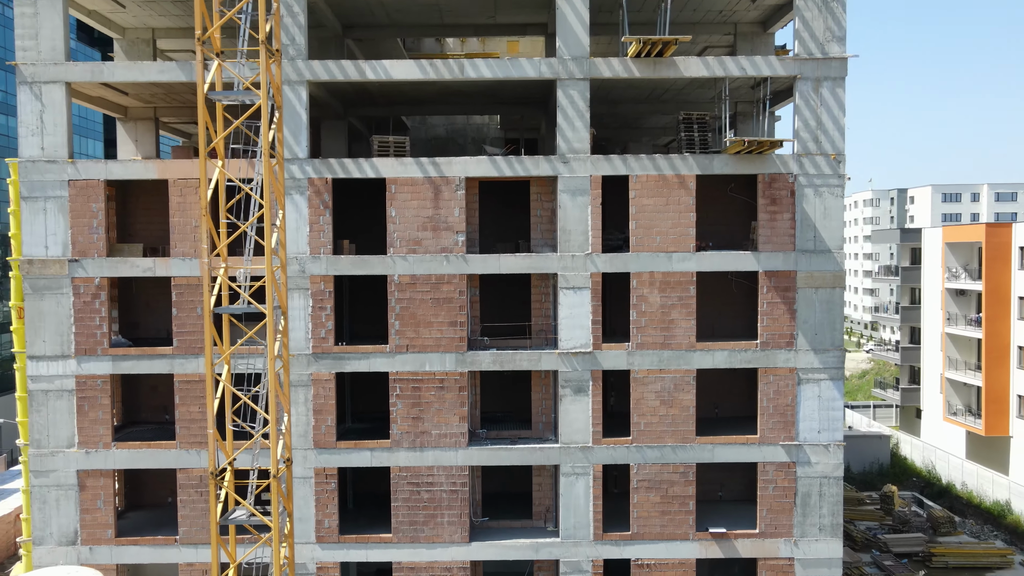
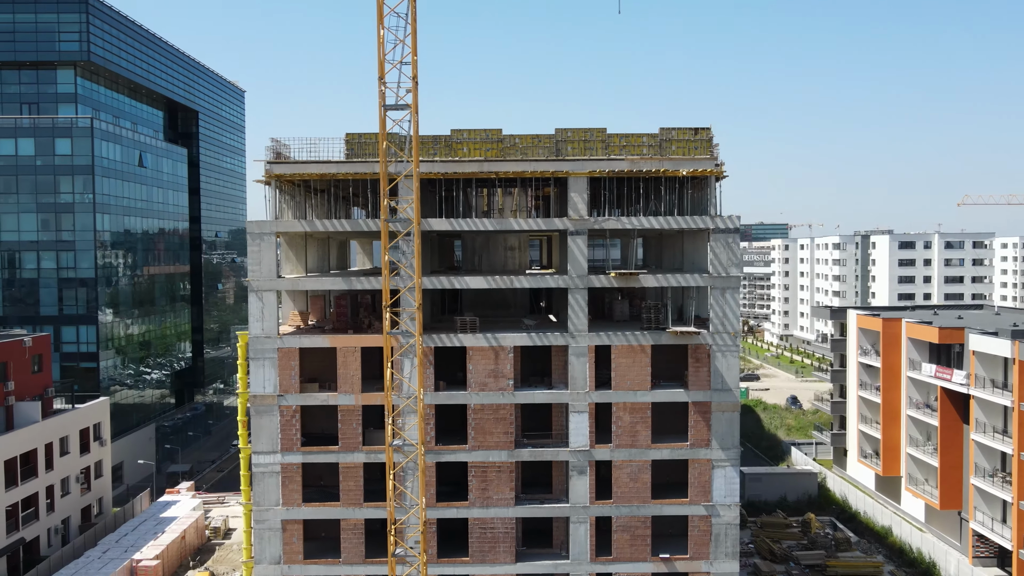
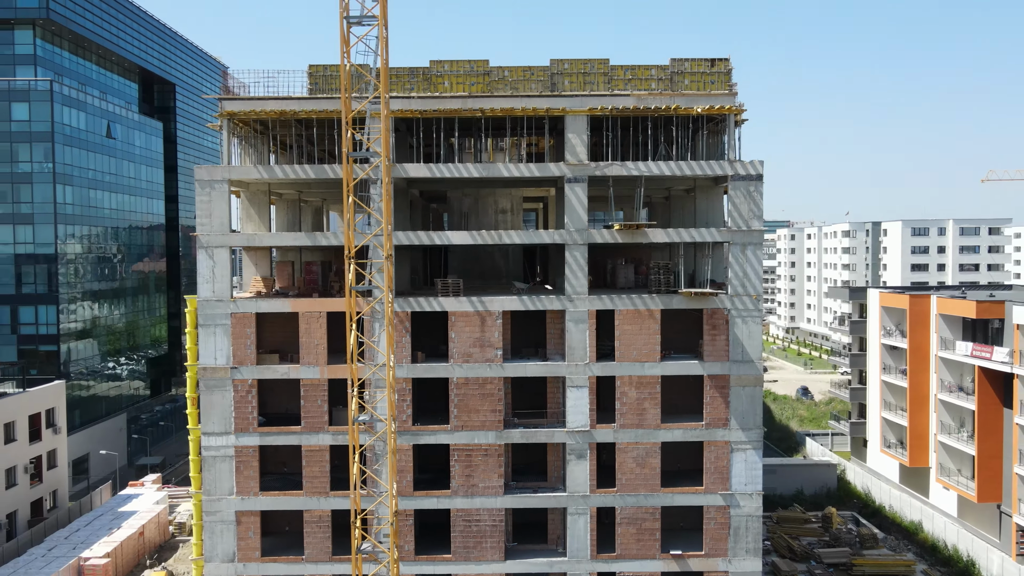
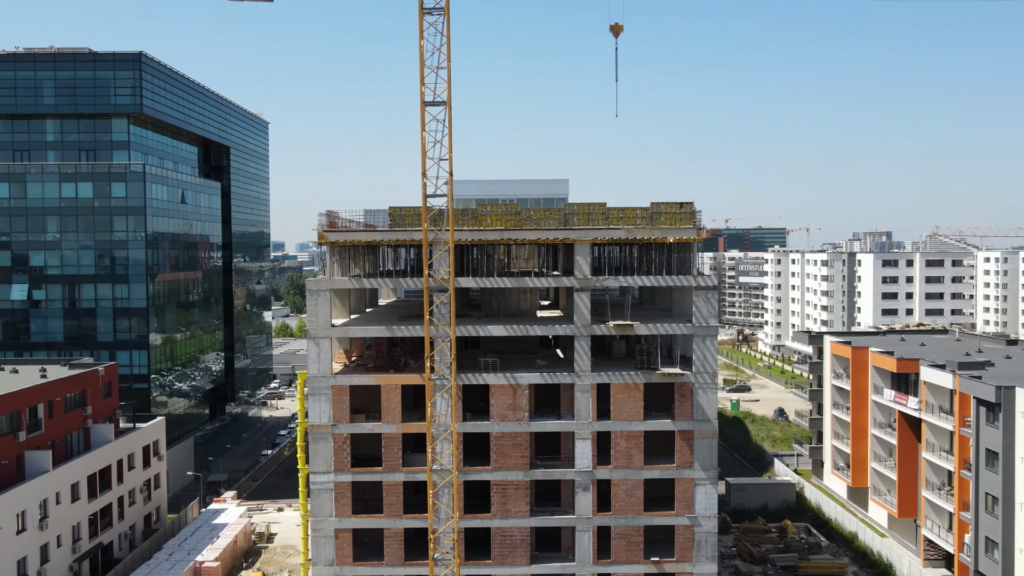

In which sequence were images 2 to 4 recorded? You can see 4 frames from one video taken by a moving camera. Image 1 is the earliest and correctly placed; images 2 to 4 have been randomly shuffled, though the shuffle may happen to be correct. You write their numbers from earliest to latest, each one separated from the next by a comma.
3, 2, 4
